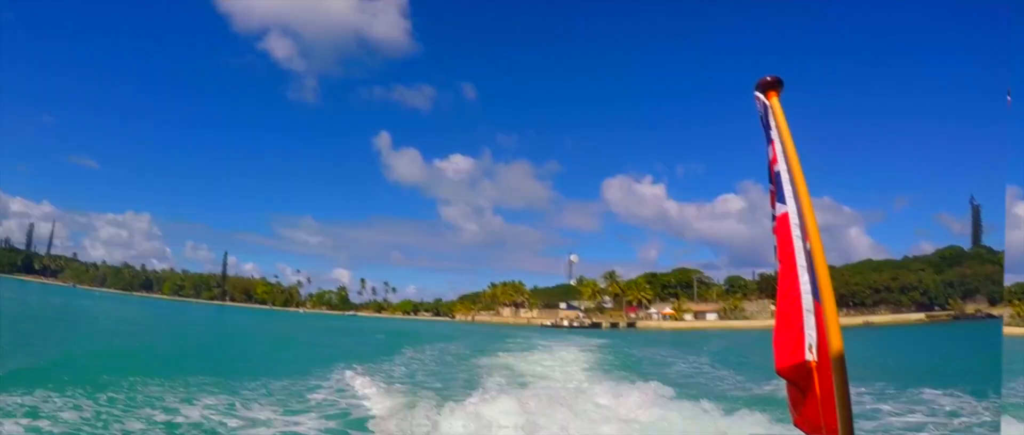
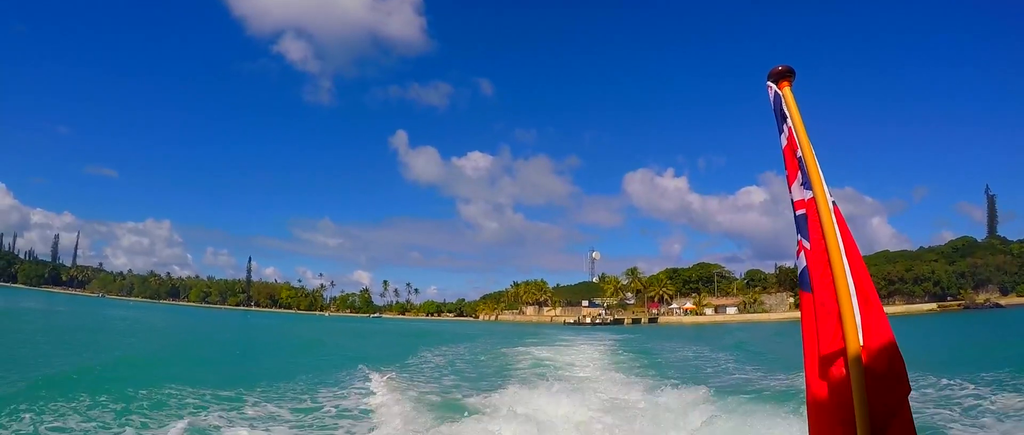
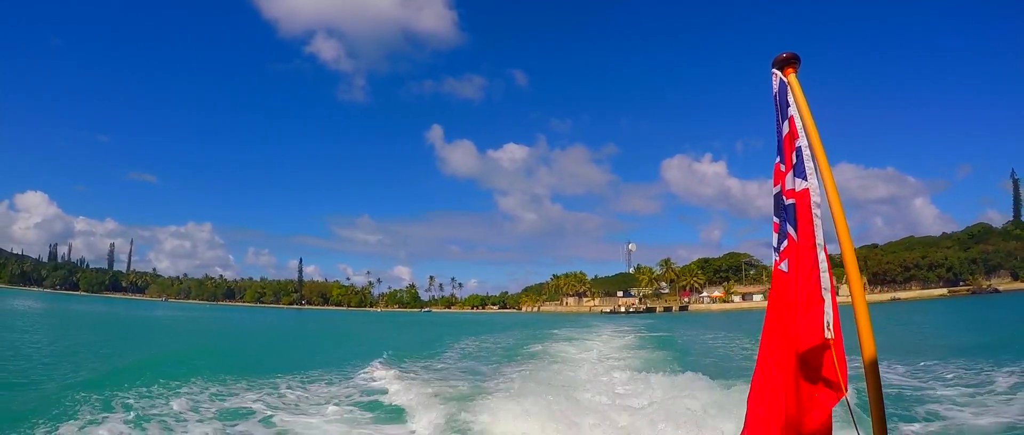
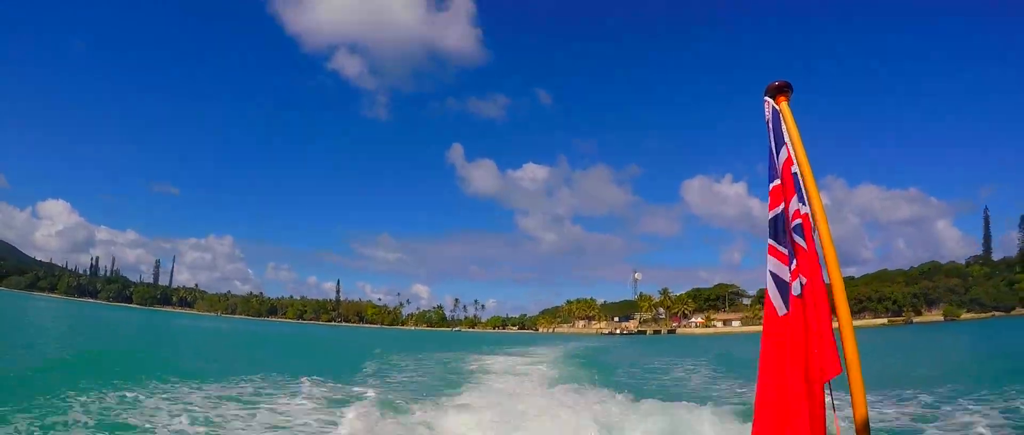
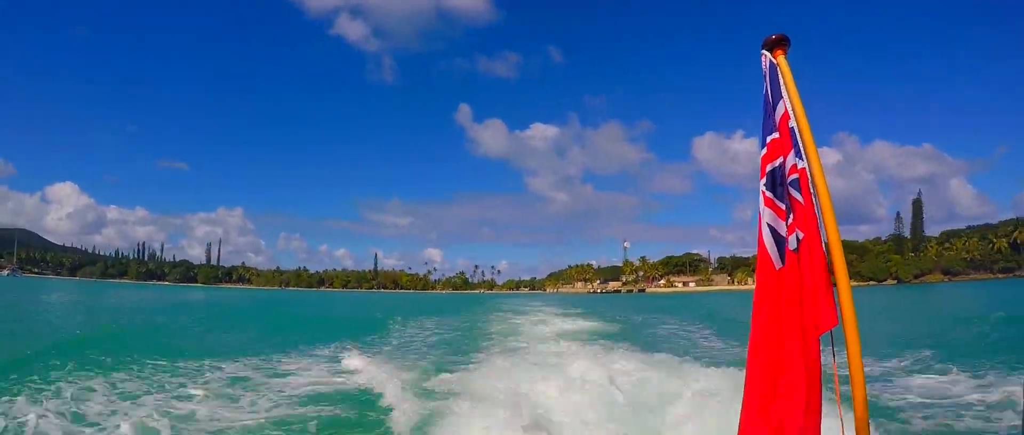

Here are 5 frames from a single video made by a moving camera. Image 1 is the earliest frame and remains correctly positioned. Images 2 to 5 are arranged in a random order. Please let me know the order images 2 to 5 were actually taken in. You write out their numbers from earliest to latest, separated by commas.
2, 3, 4, 5
